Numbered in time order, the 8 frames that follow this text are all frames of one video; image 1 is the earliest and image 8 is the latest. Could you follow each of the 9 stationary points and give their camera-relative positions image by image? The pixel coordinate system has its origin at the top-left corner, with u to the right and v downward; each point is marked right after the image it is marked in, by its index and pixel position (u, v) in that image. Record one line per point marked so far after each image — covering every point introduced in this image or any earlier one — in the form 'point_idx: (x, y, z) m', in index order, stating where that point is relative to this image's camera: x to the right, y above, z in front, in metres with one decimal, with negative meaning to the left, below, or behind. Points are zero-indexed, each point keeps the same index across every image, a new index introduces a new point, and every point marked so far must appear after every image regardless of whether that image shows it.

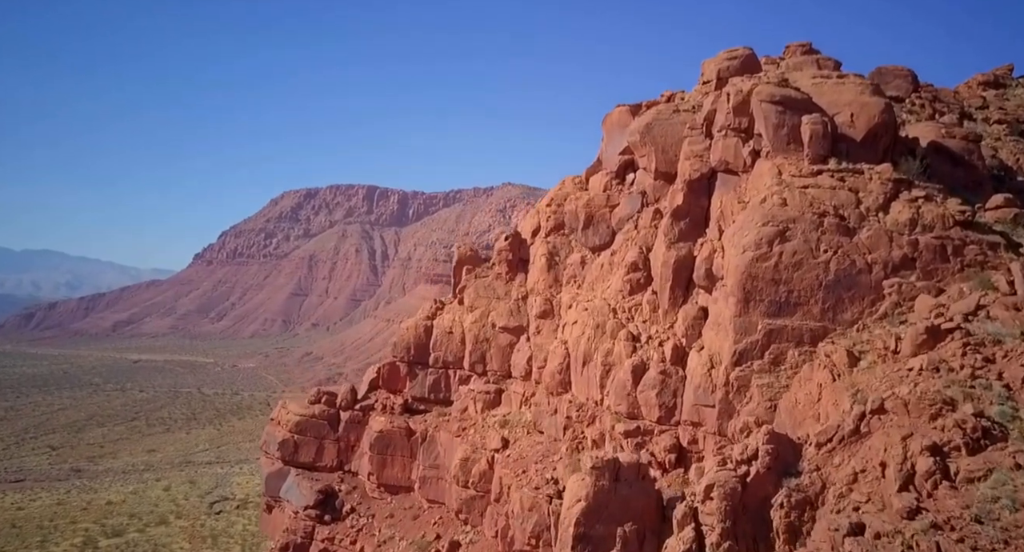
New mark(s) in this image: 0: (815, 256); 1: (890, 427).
0: (+5.2, +0.4, +19.0) m
1: (+5.7, -2.3, +16.2) m
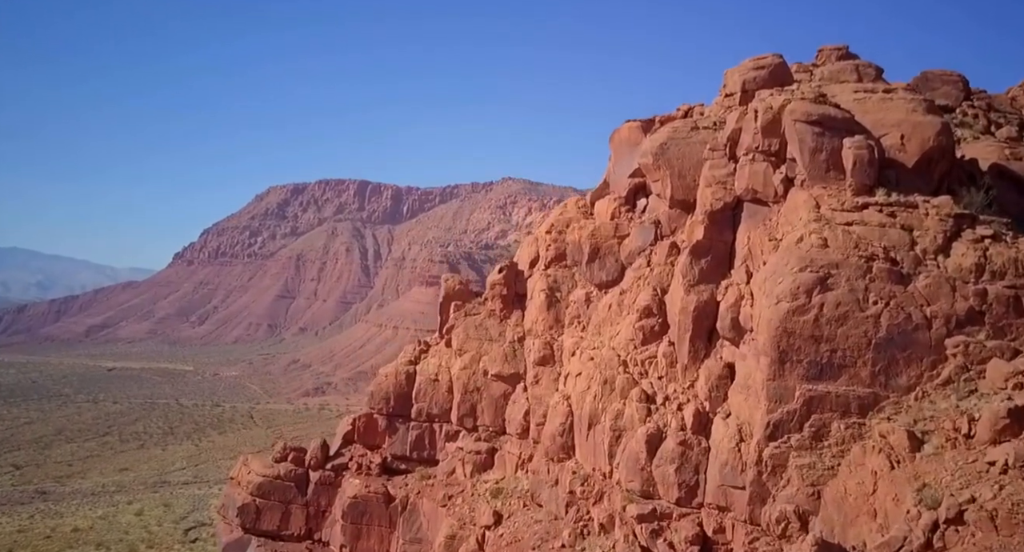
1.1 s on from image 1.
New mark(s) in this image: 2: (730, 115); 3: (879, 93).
0: (+5.1, -0.5, +16.1) m
1: (+5.6, -3.2, +13.4) m
2: (+4.0, +3.0, +20.0) m
3: (+6.3, +3.2, +19.0) m
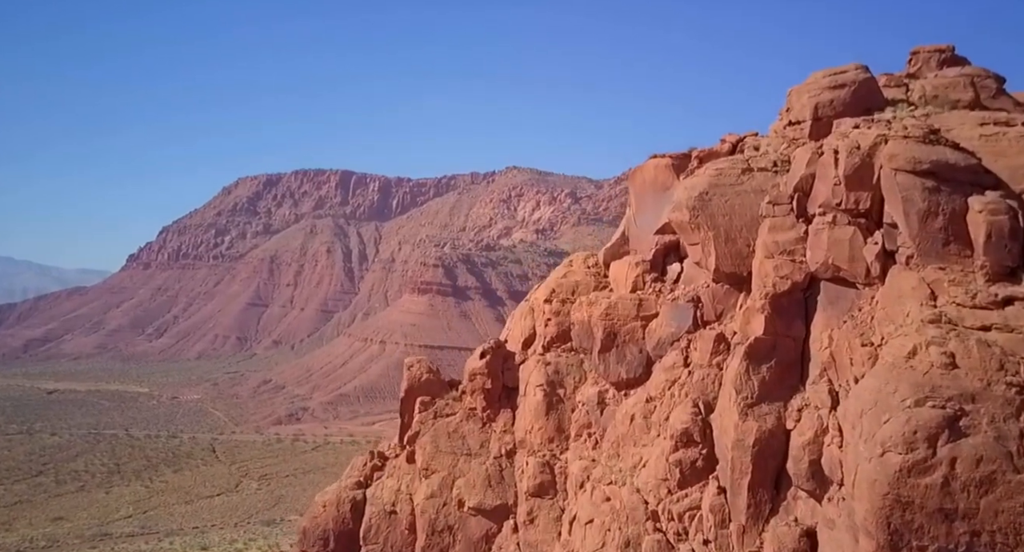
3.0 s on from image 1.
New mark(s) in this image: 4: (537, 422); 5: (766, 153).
0: (+4.9, -1.9, +10.7) m
1: (+5.4, -4.7, +8.1) m
2: (+3.8, +1.6, +14.5) m
3: (+6.1, +1.8, +13.5) m
4: (+0.3, -2.0, +15.1) m
5: (+3.5, +1.7, +15.2) m
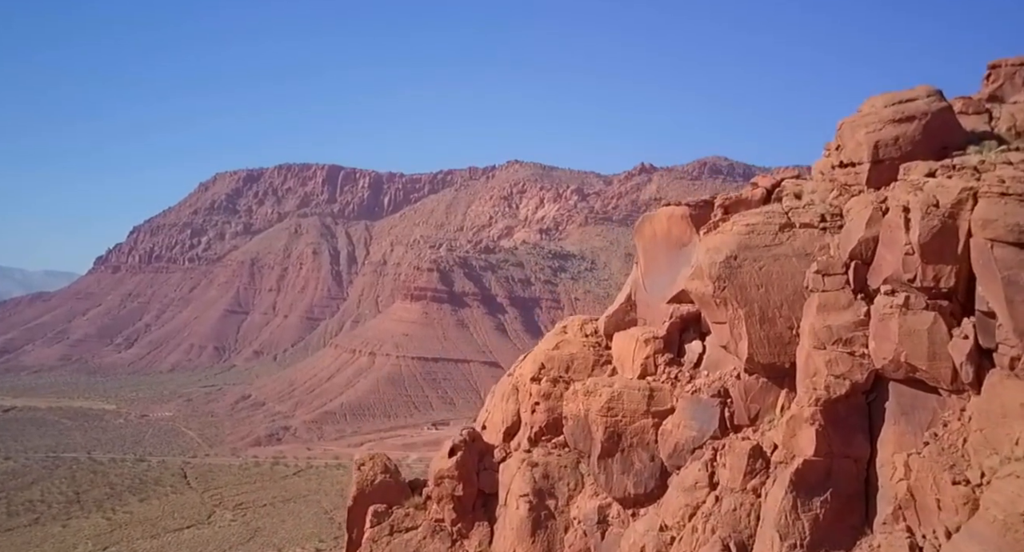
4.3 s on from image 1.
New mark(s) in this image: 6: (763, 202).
0: (+4.7, -2.9, +7.5) m
1: (+5.1, -5.7, +4.9) m
2: (+3.5, +0.7, +11.2) m
3: (+5.9, +0.9, +10.2) m
4: (+0.1, -2.9, +11.9) m
5: (+3.2, +0.8, +11.8) m
6: (+2.8, +0.8, +12.1) m
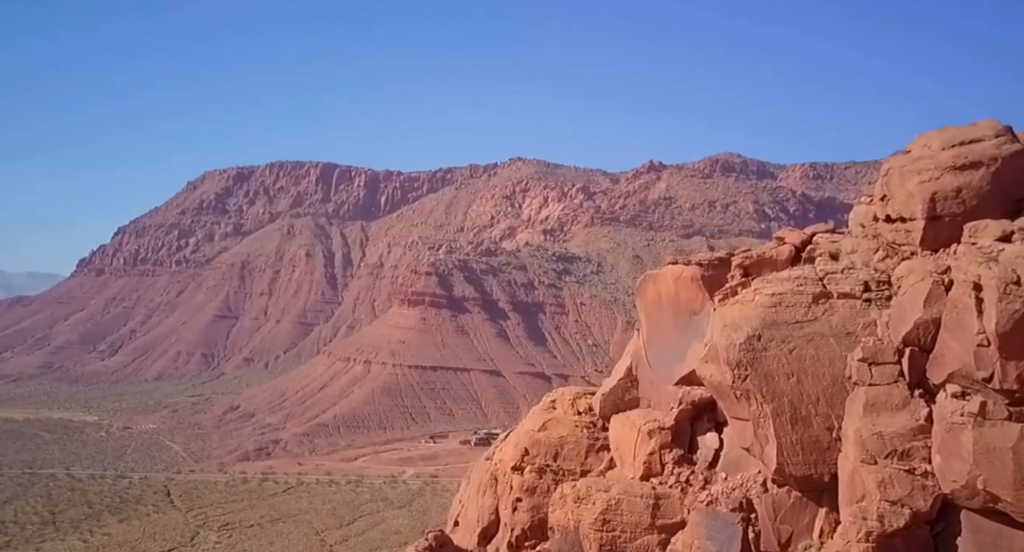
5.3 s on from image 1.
0: (+4.4, -3.7, +5.3) m
1: (+4.8, -6.5, +2.8) m
2: (+3.3, 0.0, +9.0) m
3: (+5.7, +0.1, +8.0) m
4: (-0.1, -3.6, +9.8) m
5: (+3.0, +0.1, +9.7) m
6: (+2.6, +0.1, +9.9) m
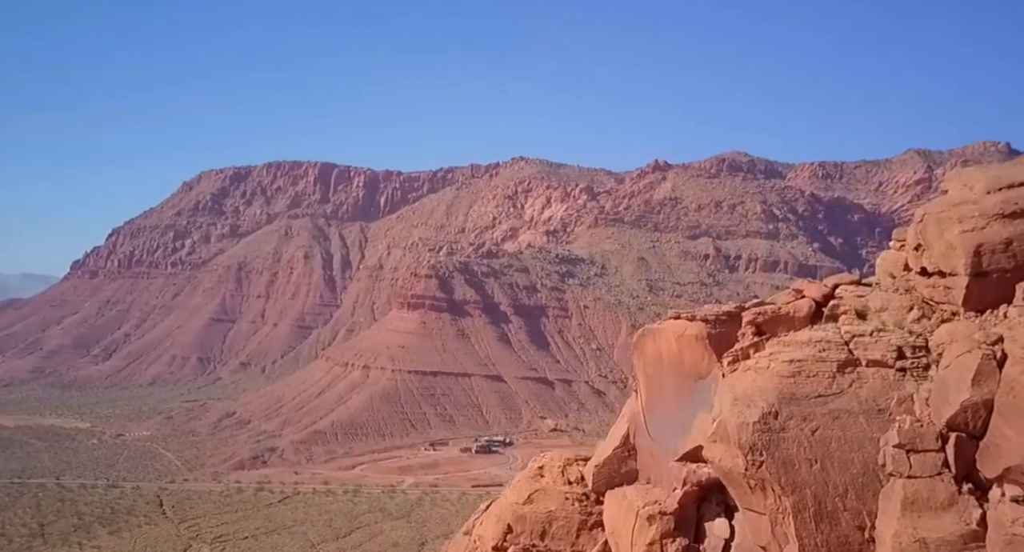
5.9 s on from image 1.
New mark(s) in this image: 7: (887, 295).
0: (+4.3, -4.2, +4.4) m
1: (+4.7, -7.1, +1.9) m
2: (+3.2, -0.5, +8.1) m
3: (+5.6, -0.3, +7.0) m
4: (-0.2, -4.1, +8.9) m
5: (+2.9, -0.4, +8.7) m
6: (+2.5, -0.4, +9.0) m
7: (+3.1, -0.2, +9.0) m
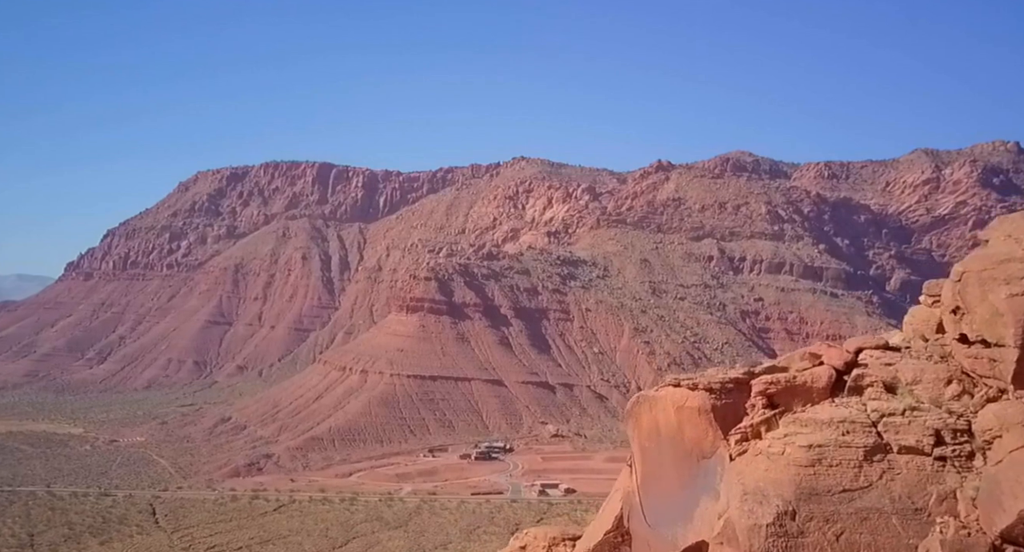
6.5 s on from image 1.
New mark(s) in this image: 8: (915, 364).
0: (+4.2, -4.6, +3.7) m
1: (+4.5, -7.6, +1.2) m
2: (+3.1, -0.9, +7.4) m
3: (+5.5, -0.8, +6.3) m
4: (-0.3, -4.5, +8.2) m
5: (+2.8, -0.8, +8.0) m
6: (+2.4, -0.8, +8.3) m
7: (+3.0, -0.6, +8.3) m
8: (+3.0, -0.5, +8.5) m
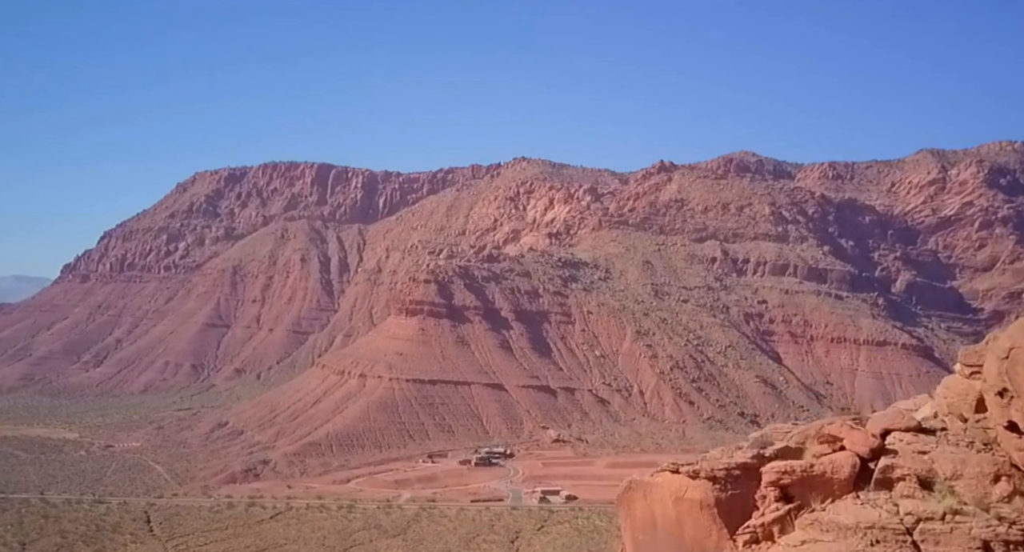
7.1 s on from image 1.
0: (+4.1, -5.1, +3.3) m
1: (+4.4, -8.0, +0.8) m
2: (+3.0, -1.3, +6.9) m
3: (+5.4, -1.2, +5.8) m
4: (-0.4, -4.9, +7.8) m
5: (+2.8, -1.2, +7.5) m
6: (+2.3, -1.2, +7.8) m
7: (+2.9, -1.0, +7.8) m
8: (+2.9, -0.9, +8.0) m
